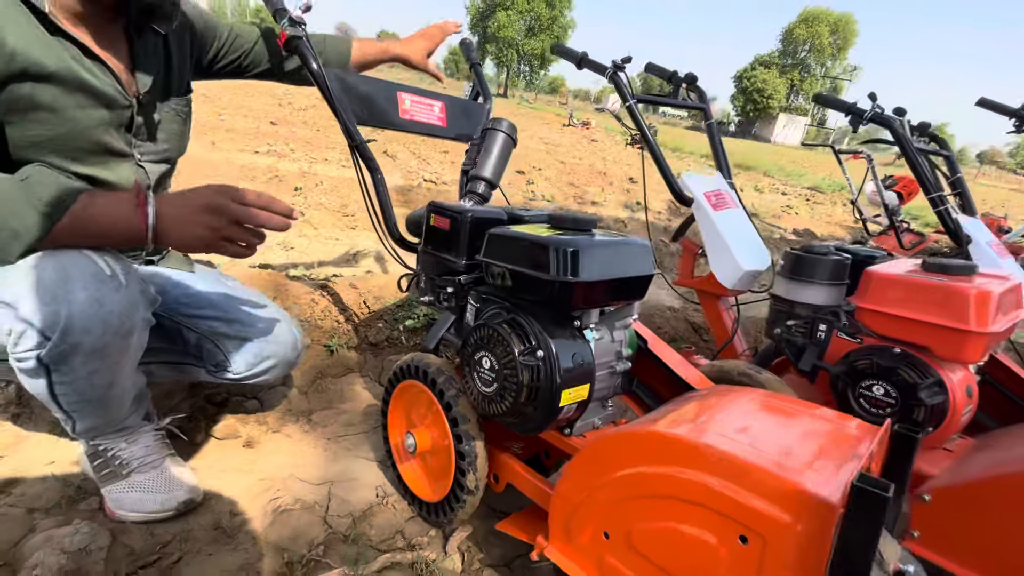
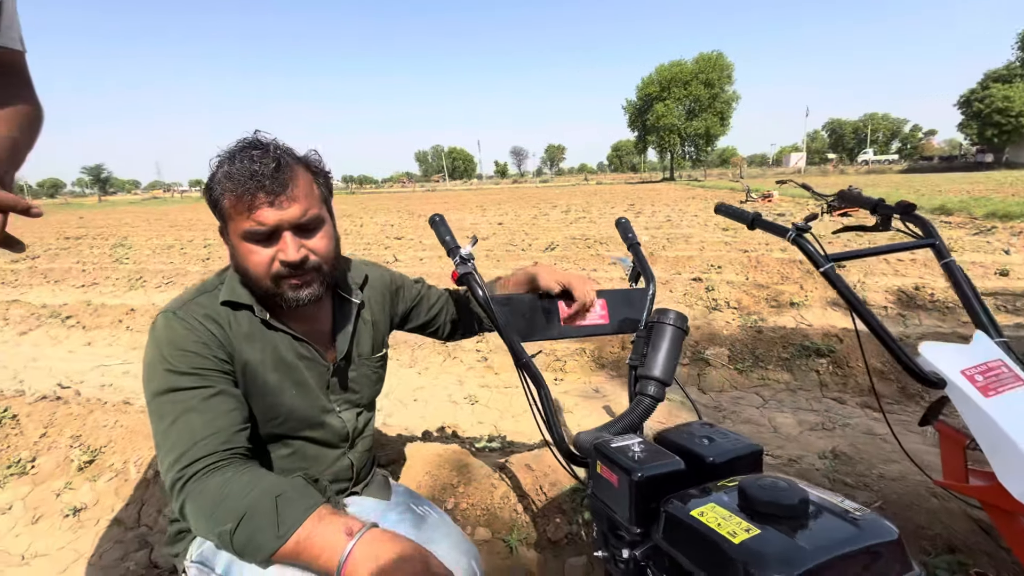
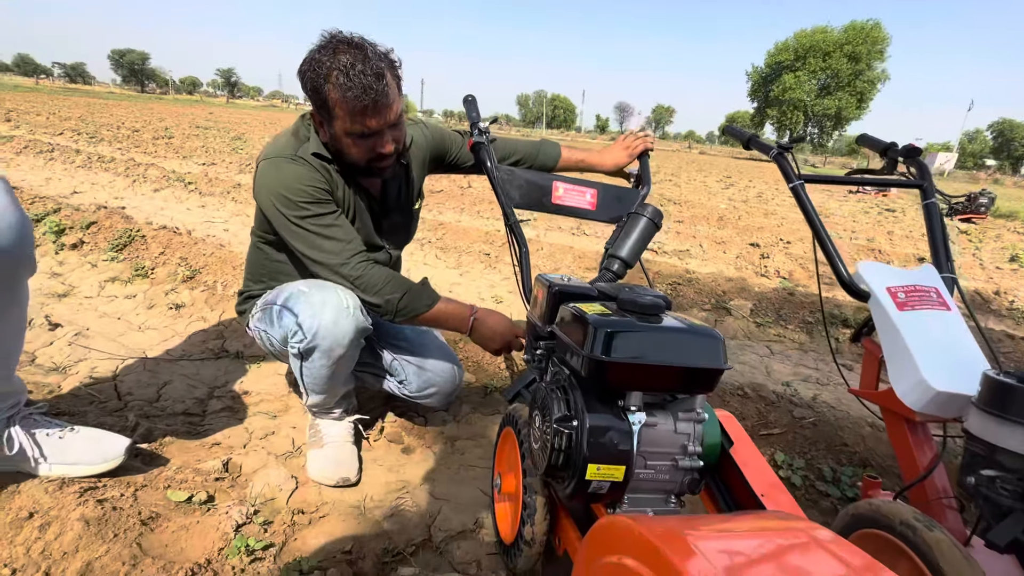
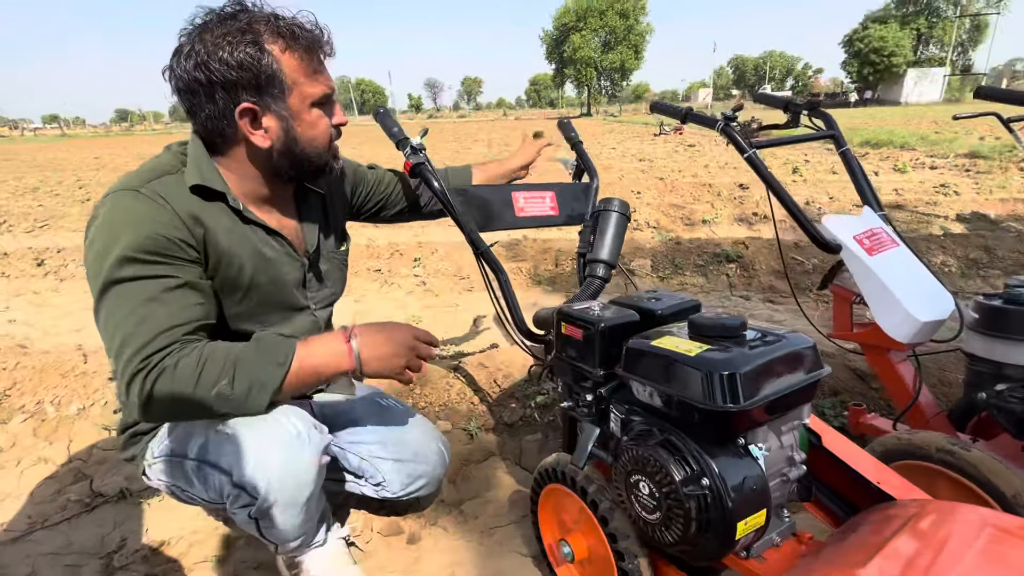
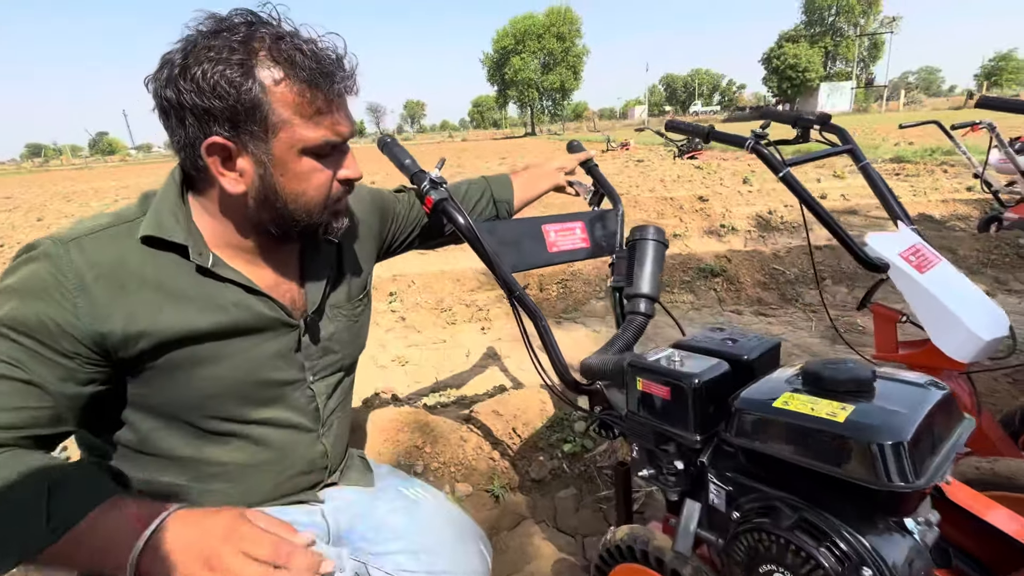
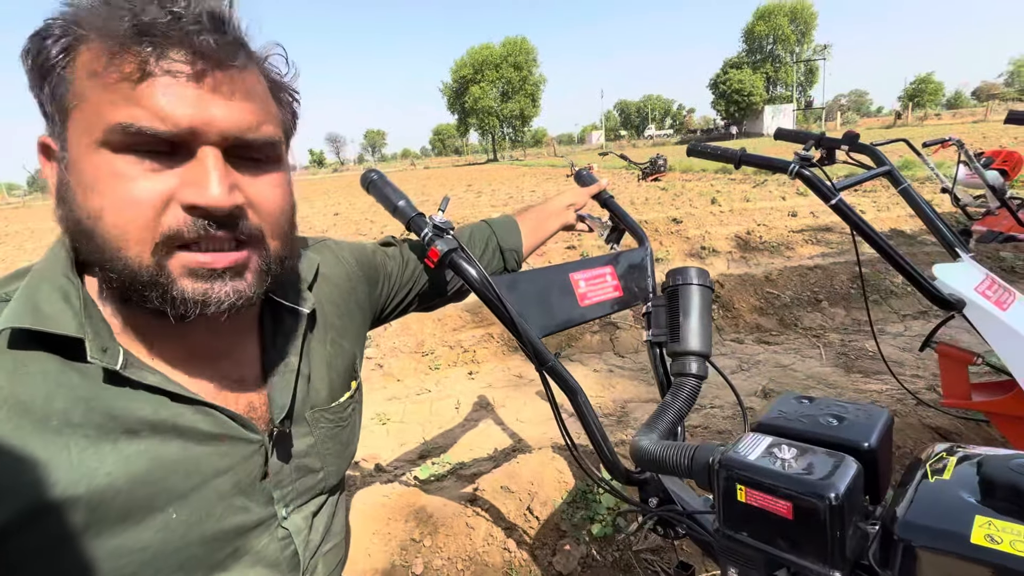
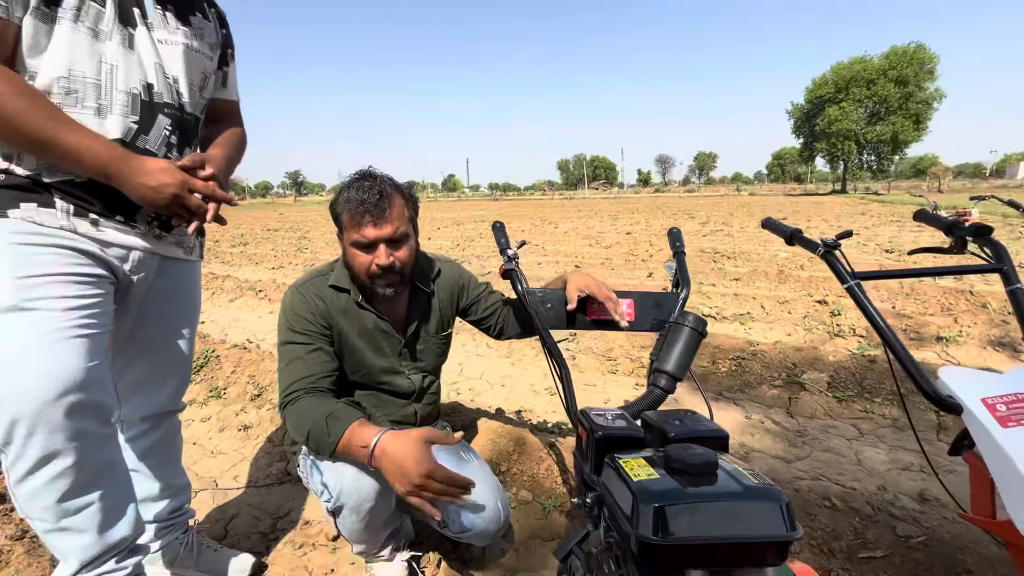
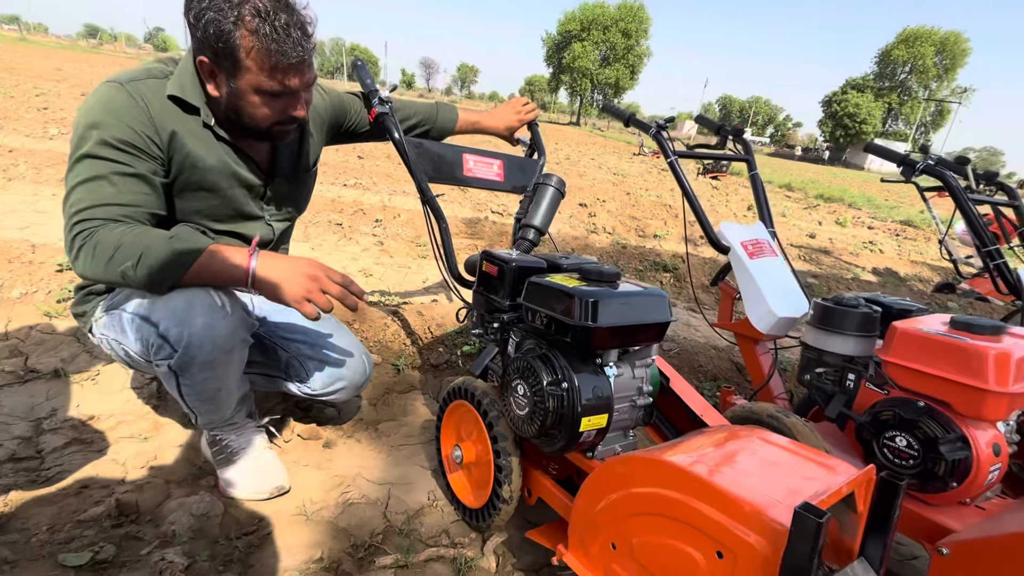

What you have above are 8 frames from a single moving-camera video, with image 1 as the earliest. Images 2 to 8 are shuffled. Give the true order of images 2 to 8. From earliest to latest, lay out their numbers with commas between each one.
8, 3, 4, 5, 6, 2, 7
